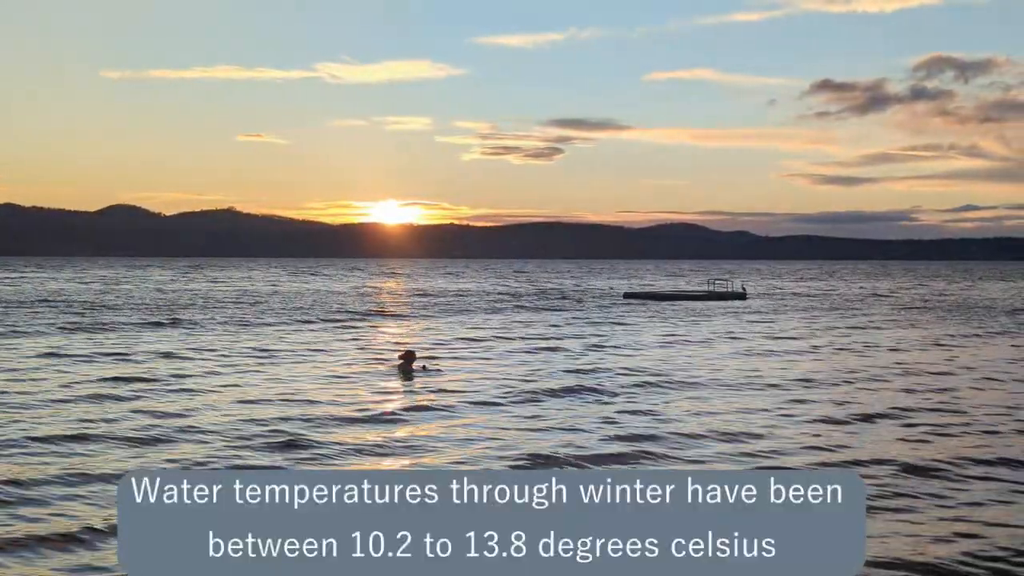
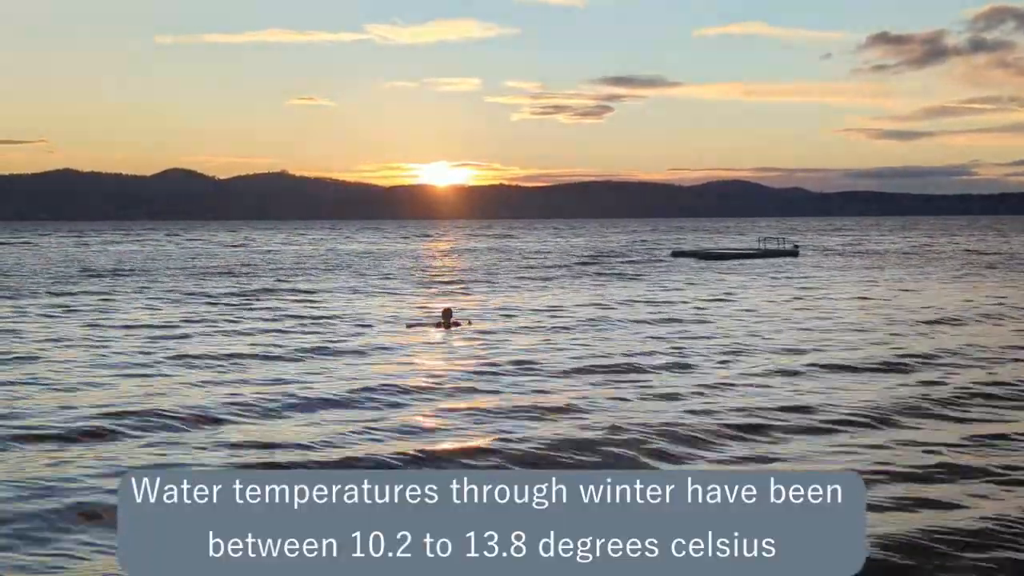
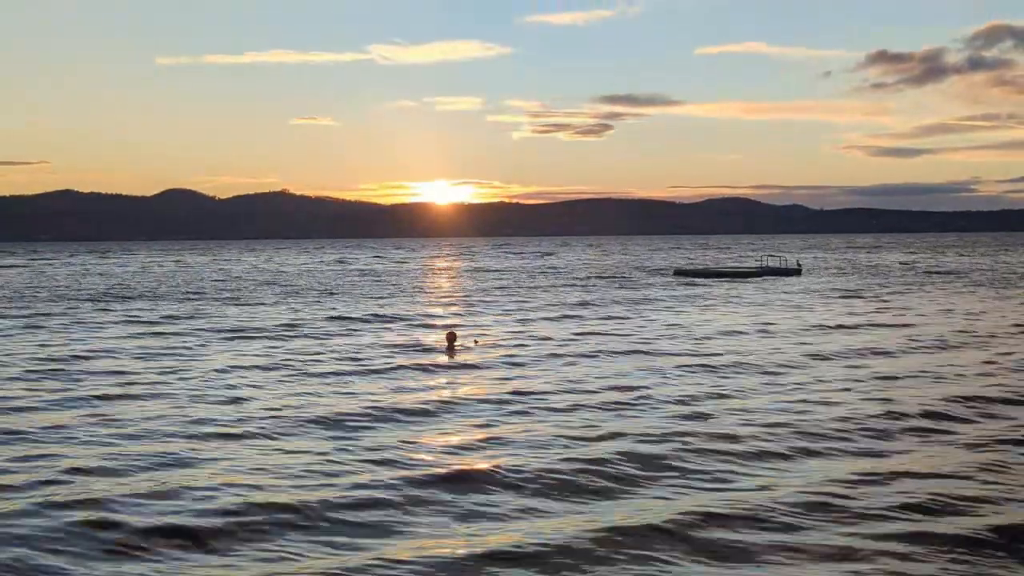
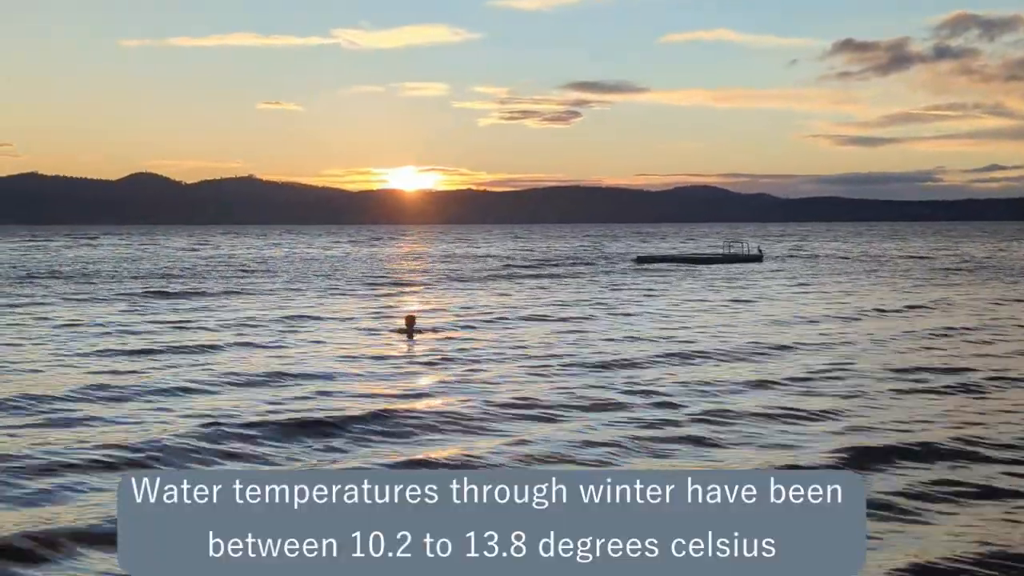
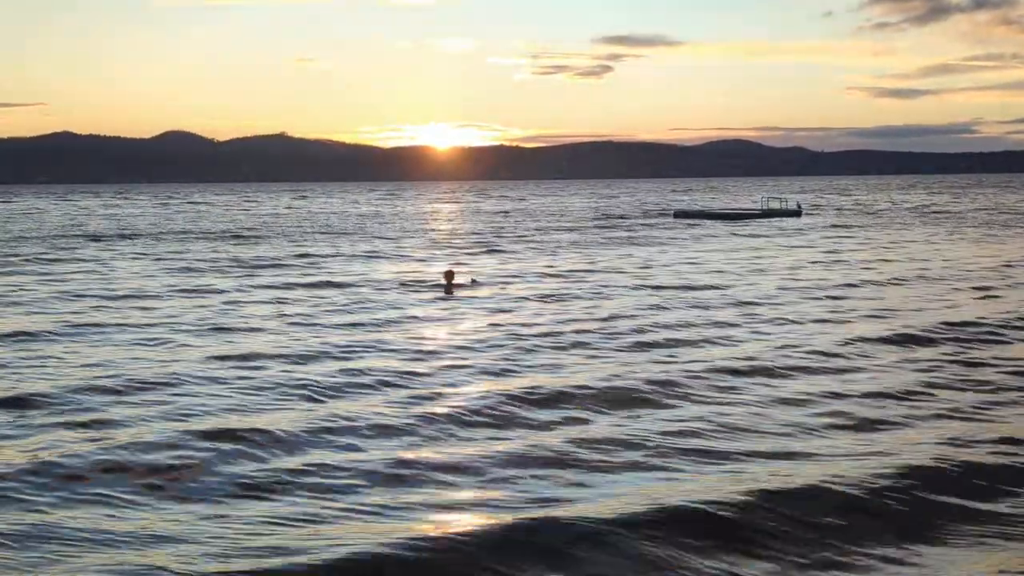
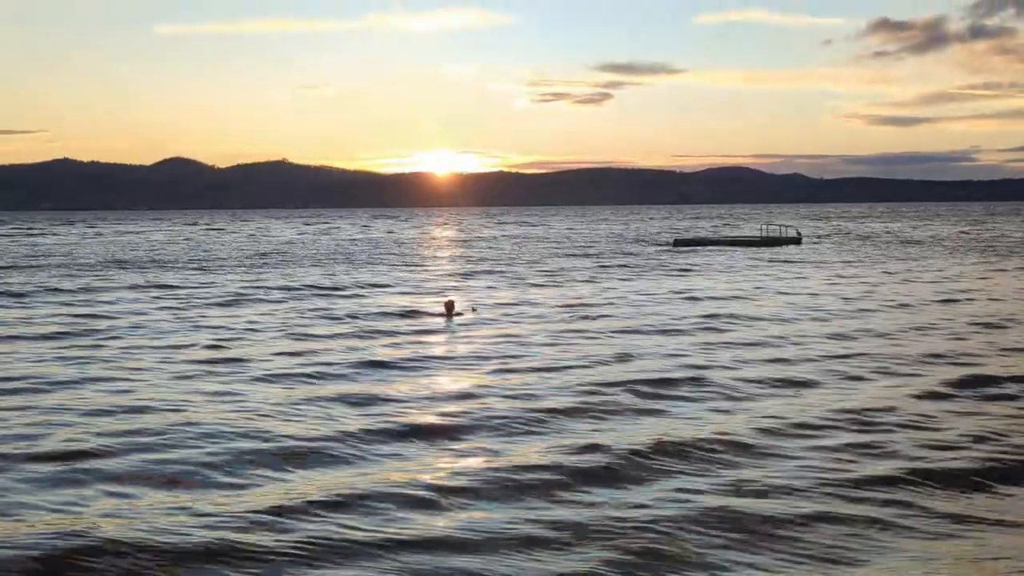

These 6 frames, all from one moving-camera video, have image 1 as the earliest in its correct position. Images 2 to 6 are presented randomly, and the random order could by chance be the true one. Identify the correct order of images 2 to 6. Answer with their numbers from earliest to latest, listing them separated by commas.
4, 2, 5, 6, 3
